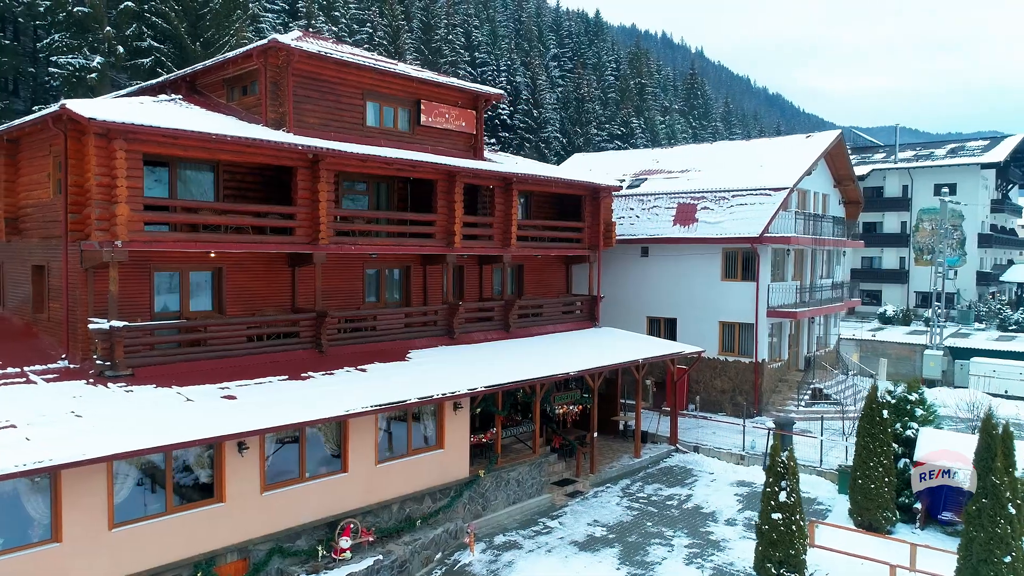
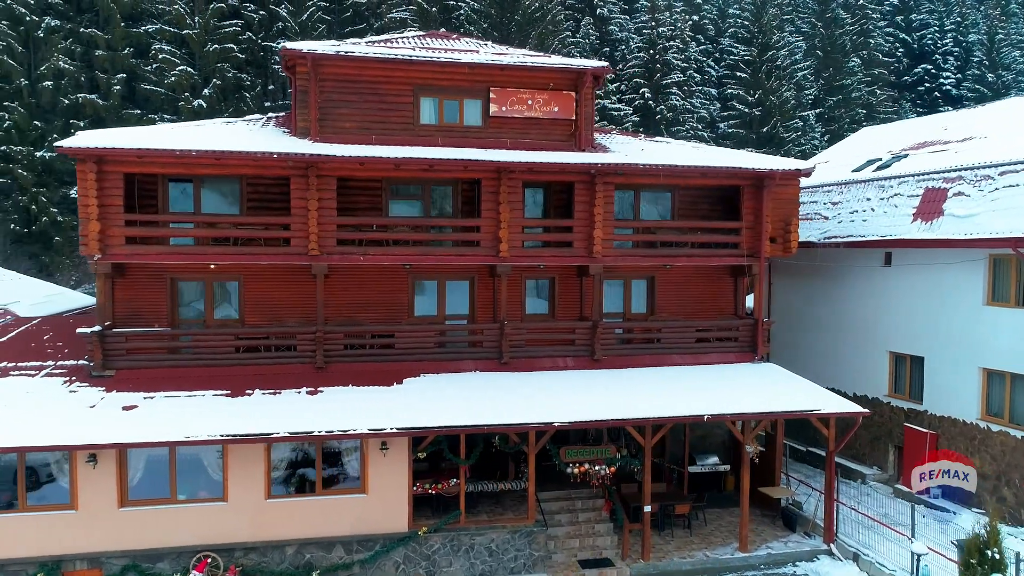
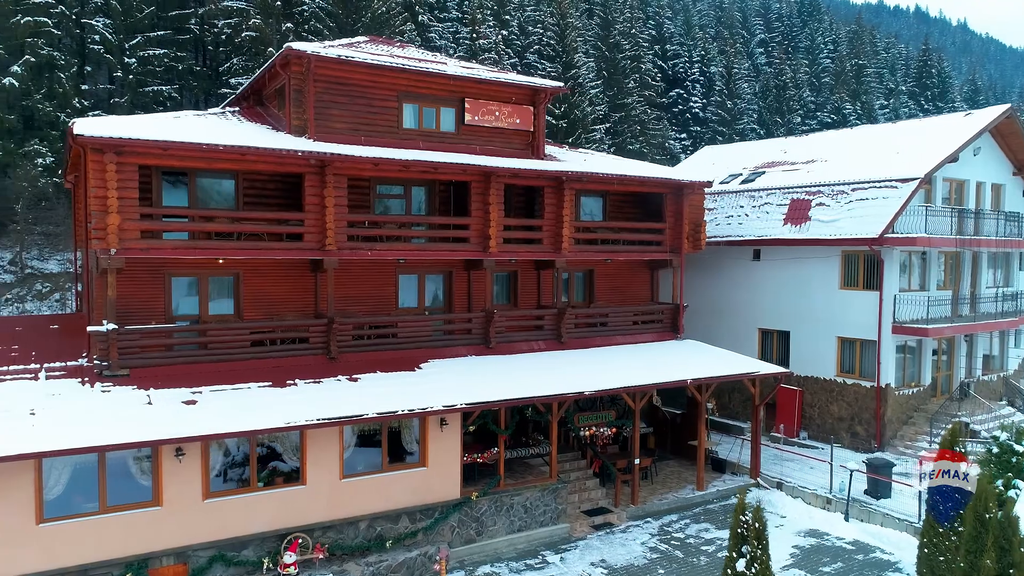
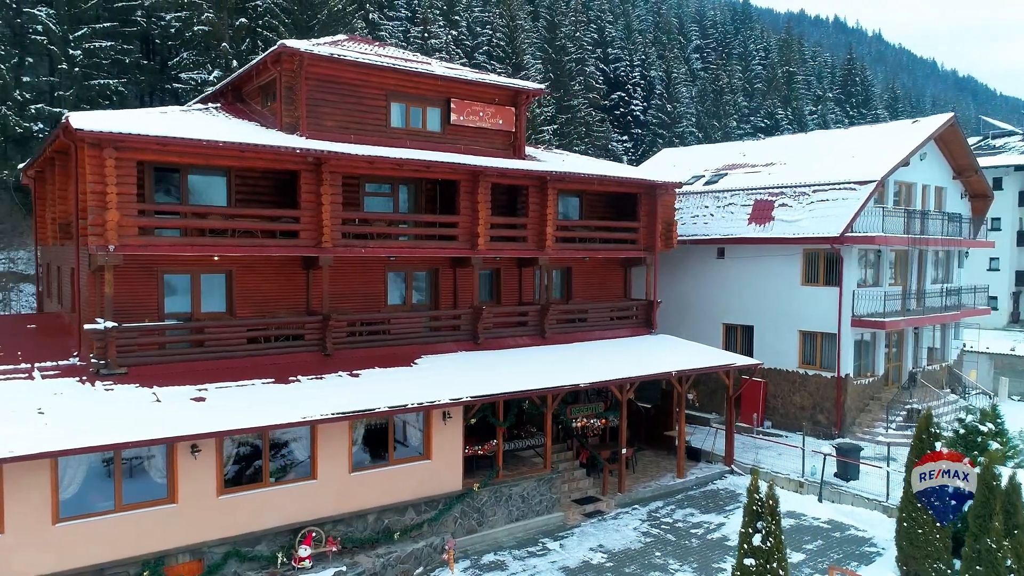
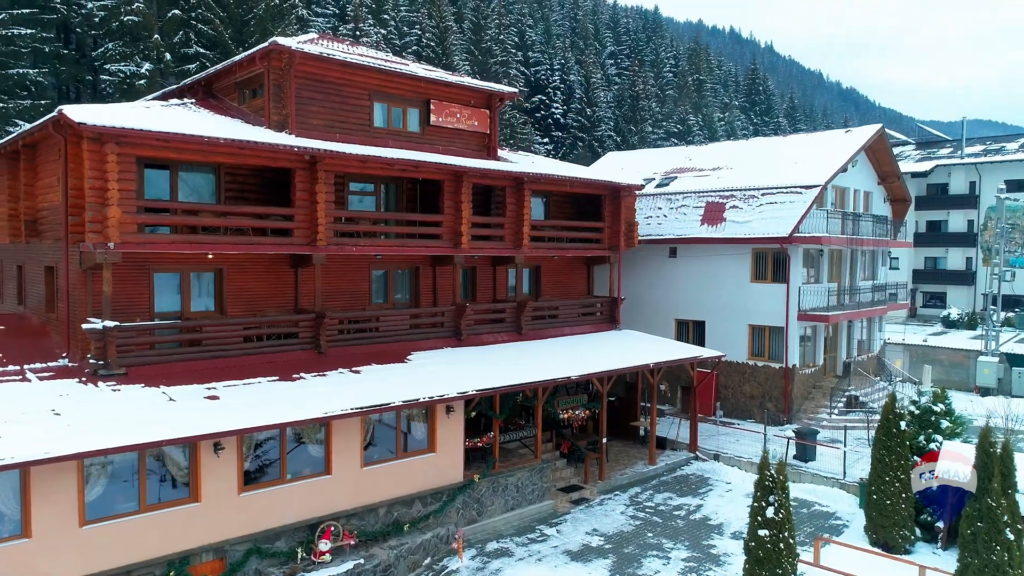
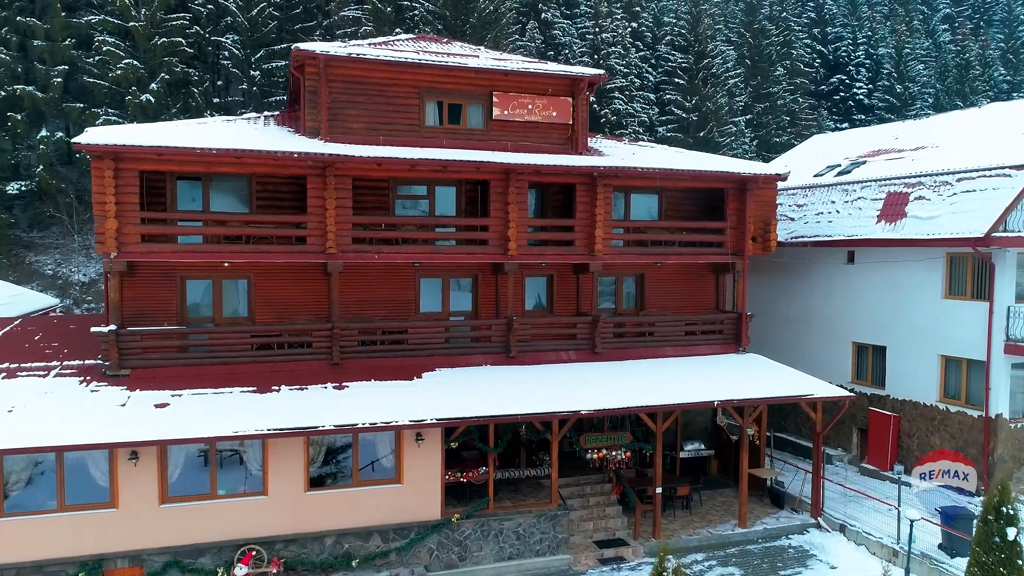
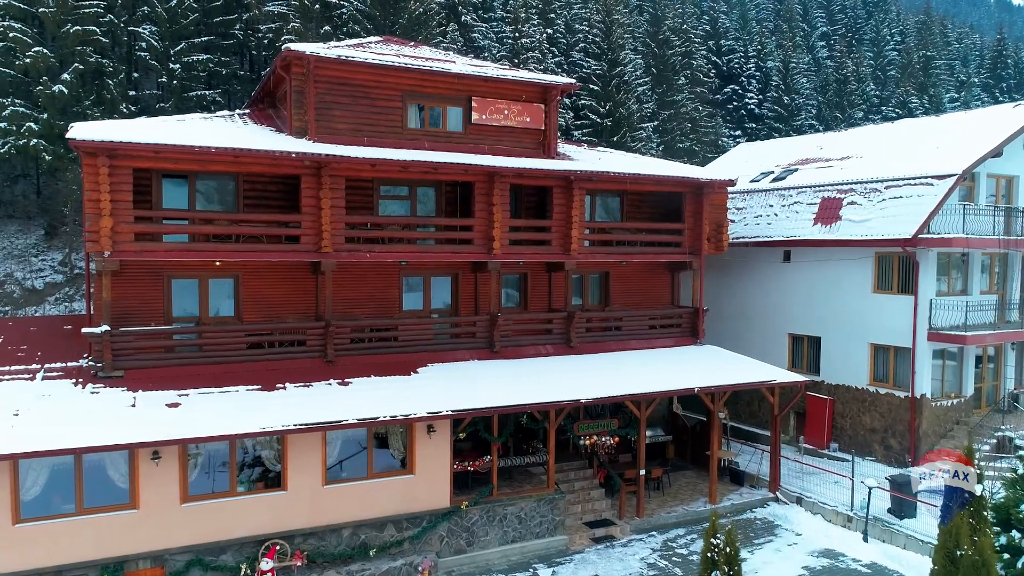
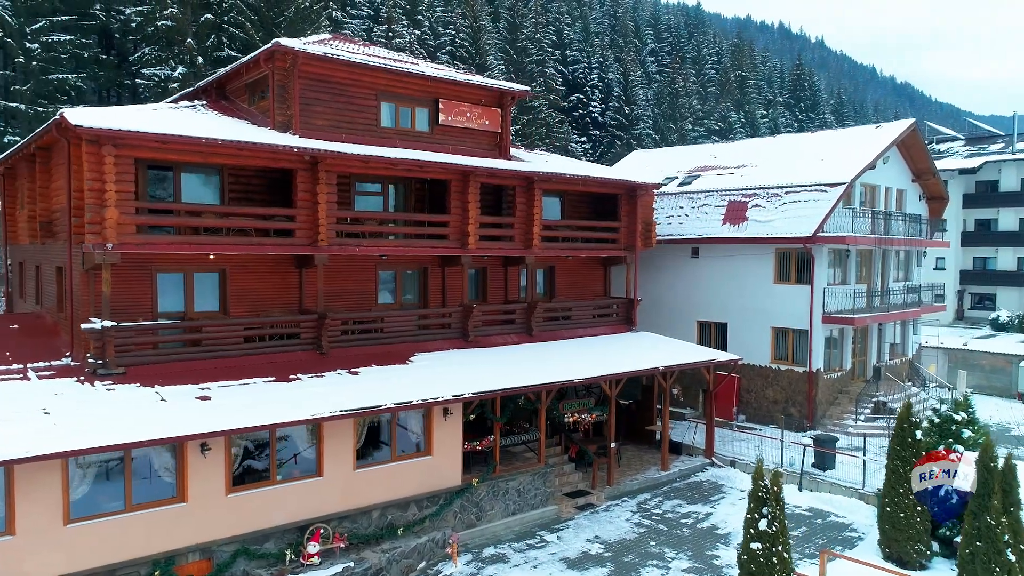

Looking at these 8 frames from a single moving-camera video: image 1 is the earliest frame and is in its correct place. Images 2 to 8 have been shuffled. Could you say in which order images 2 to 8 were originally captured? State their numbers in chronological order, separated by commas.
5, 8, 4, 3, 7, 6, 2
